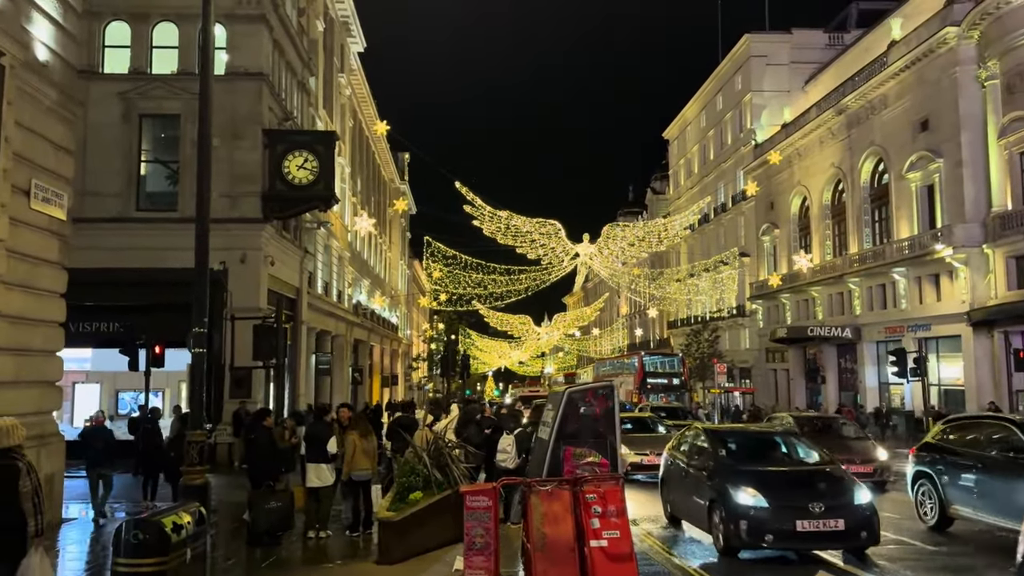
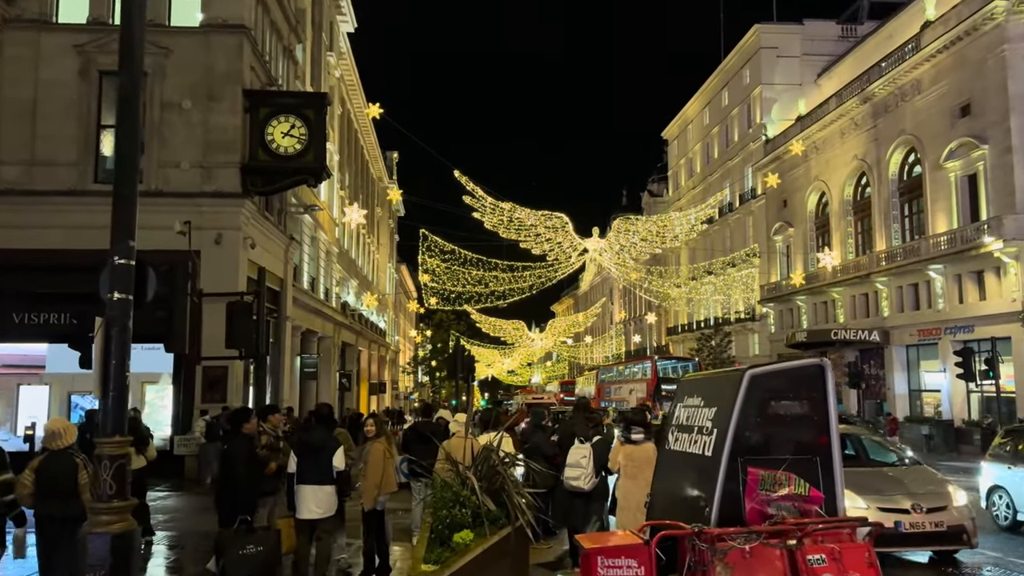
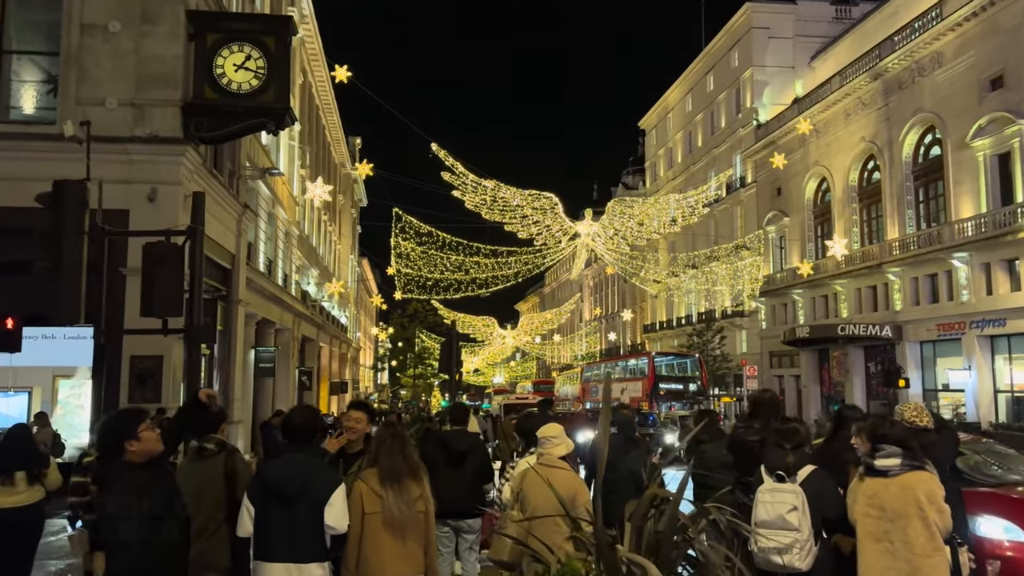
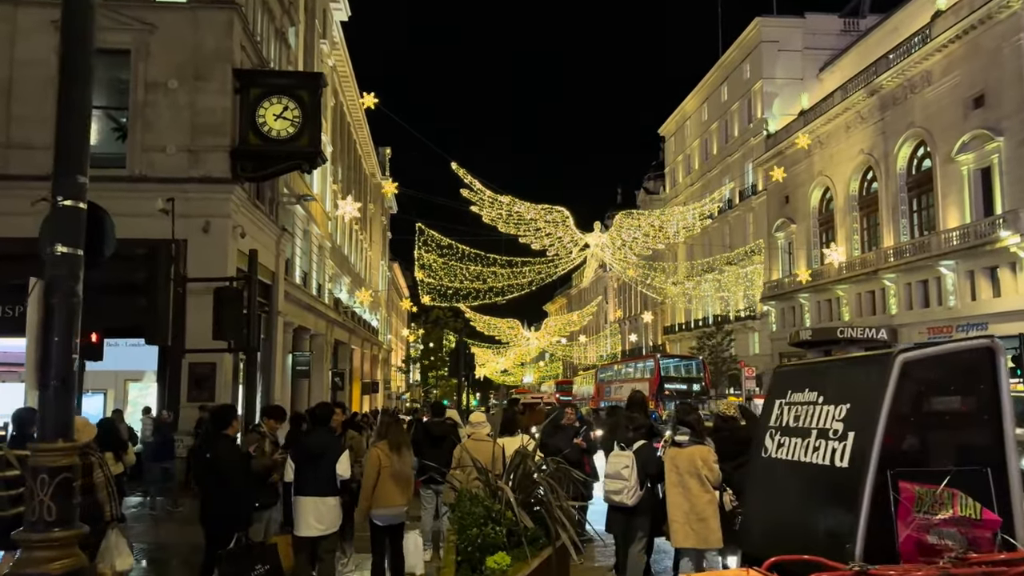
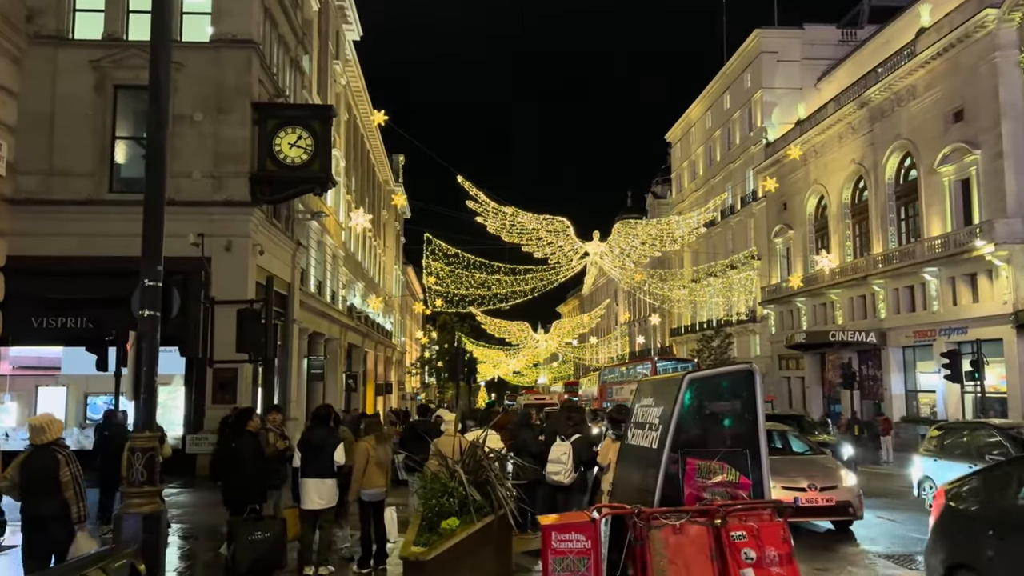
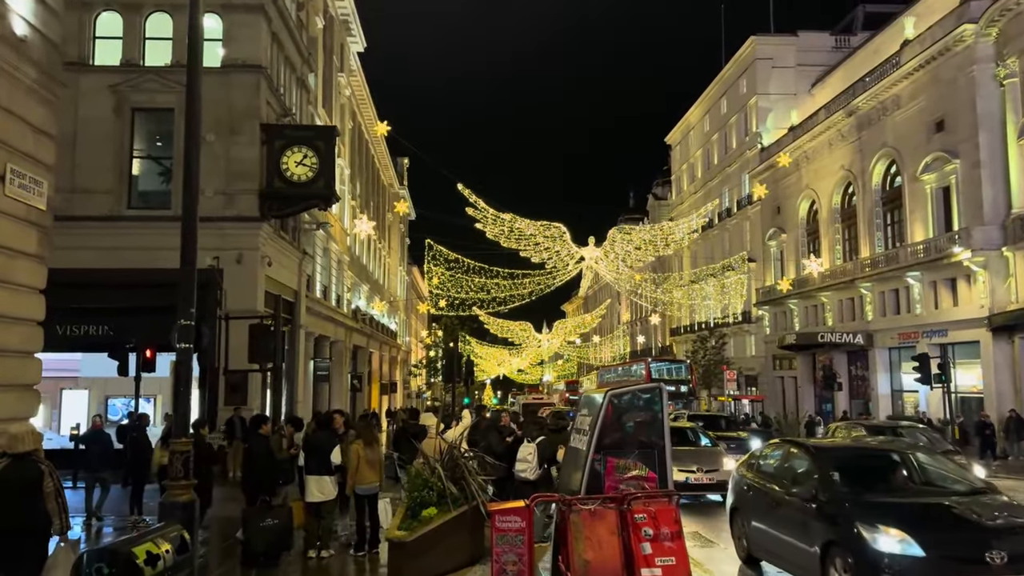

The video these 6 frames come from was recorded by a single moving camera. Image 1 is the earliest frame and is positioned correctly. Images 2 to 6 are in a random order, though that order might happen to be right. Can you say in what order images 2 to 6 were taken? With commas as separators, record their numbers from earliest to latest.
6, 5, 2, 4, 3
